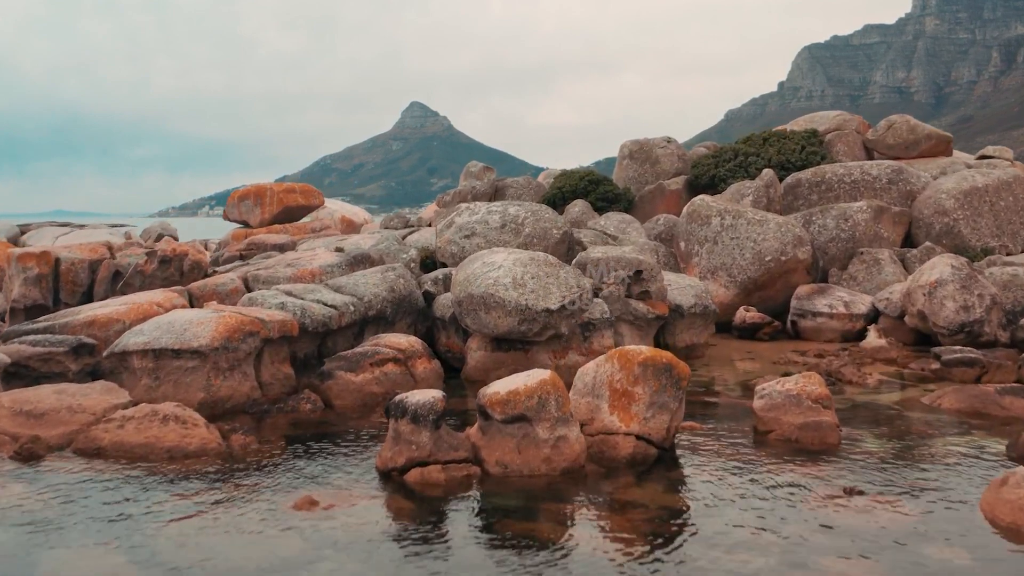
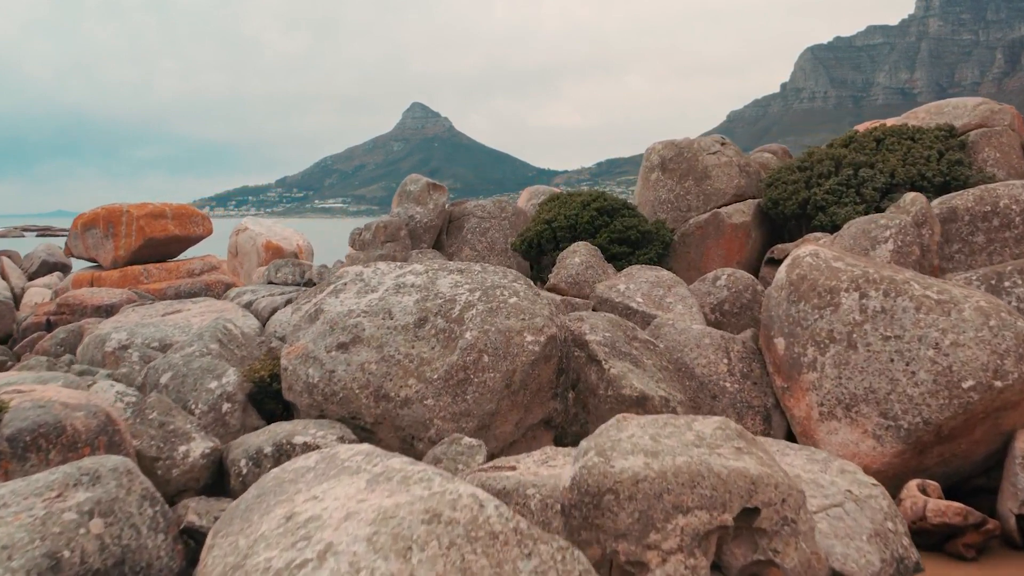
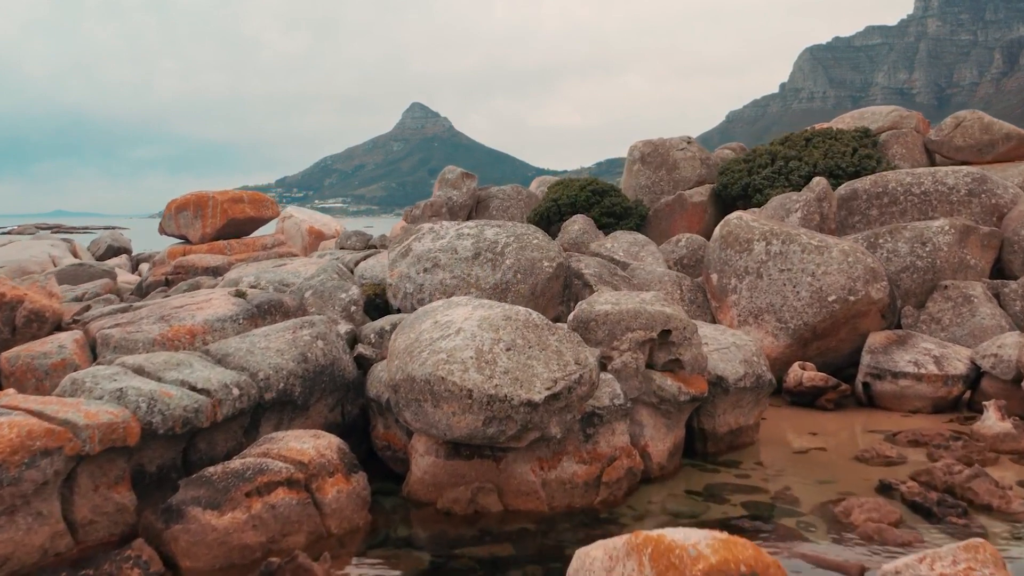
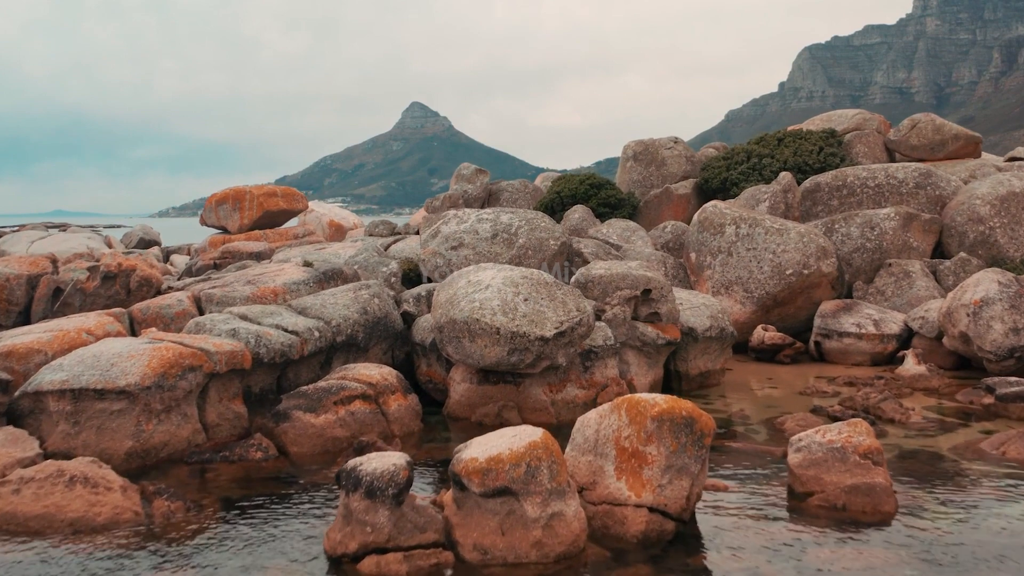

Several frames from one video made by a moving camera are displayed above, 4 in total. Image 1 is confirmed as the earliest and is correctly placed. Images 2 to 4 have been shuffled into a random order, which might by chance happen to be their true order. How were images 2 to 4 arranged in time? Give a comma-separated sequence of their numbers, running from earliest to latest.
4, 3, 2
